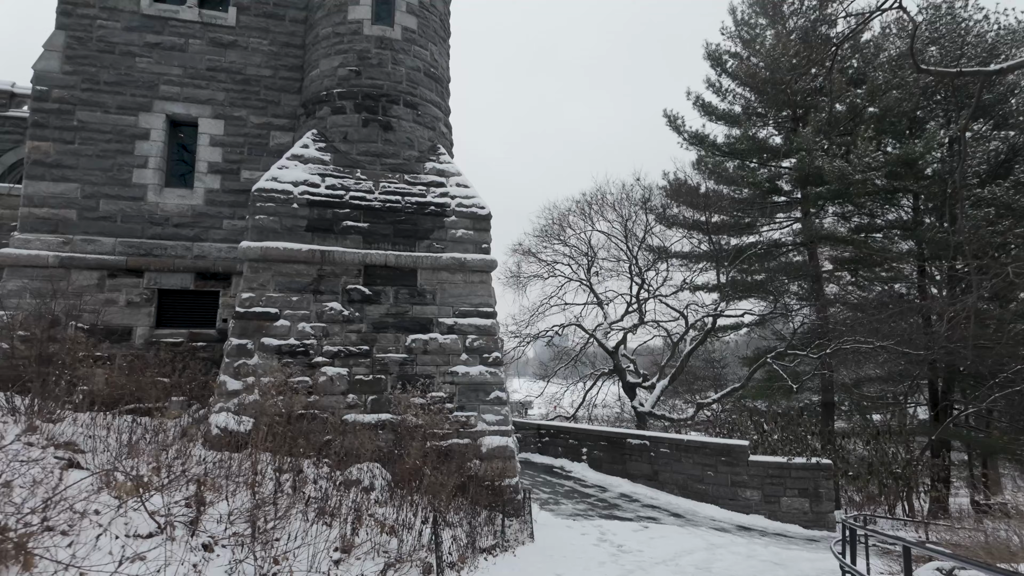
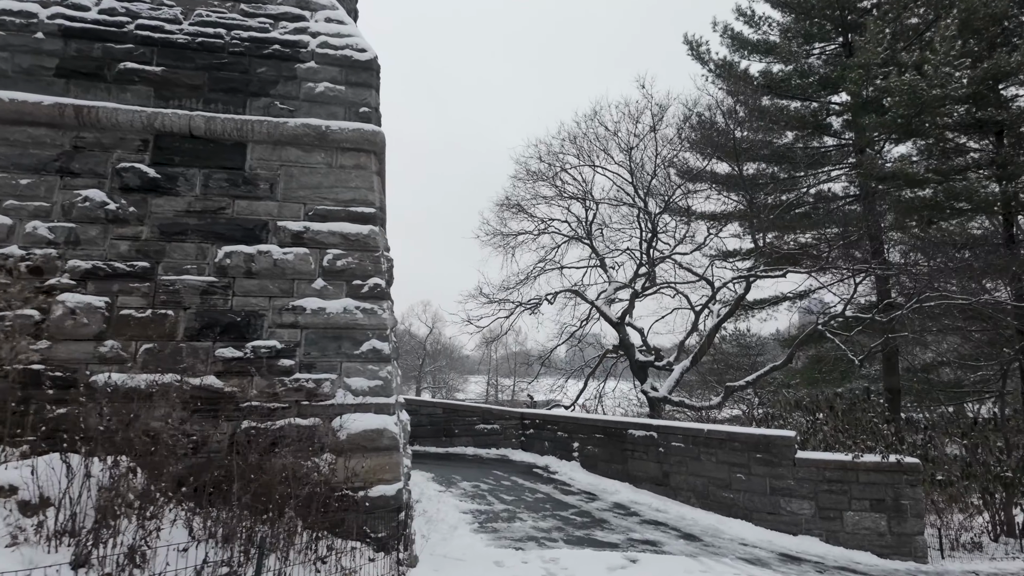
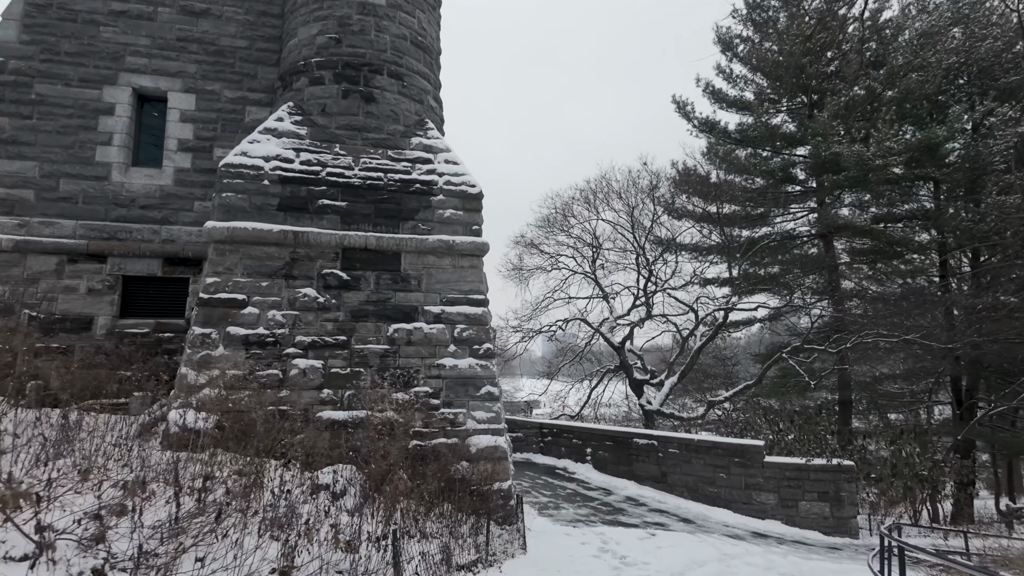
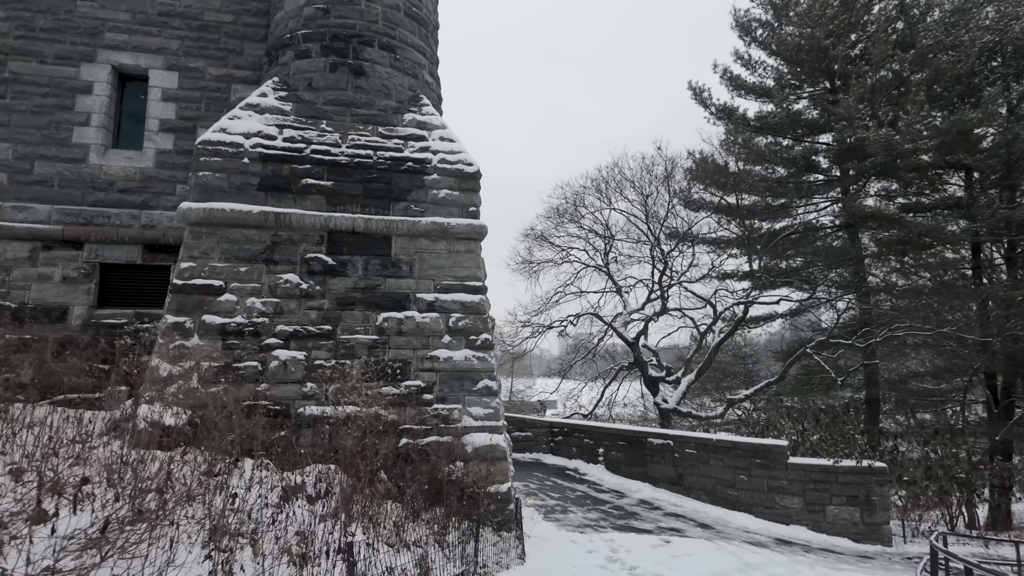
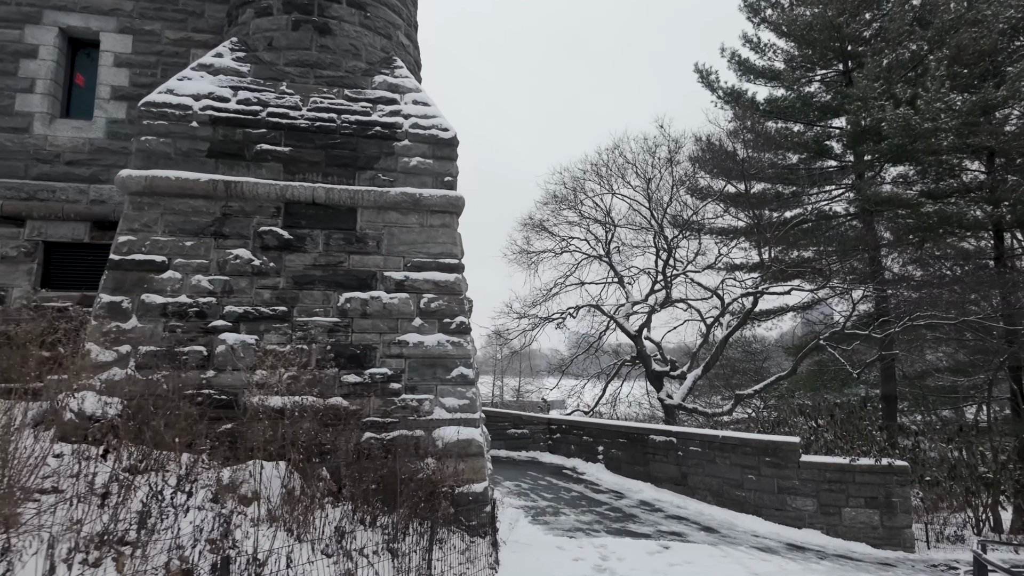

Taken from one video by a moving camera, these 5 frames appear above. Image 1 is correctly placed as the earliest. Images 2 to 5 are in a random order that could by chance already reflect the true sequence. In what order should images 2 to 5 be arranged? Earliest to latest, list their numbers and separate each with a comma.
3, 4, 5, 2
